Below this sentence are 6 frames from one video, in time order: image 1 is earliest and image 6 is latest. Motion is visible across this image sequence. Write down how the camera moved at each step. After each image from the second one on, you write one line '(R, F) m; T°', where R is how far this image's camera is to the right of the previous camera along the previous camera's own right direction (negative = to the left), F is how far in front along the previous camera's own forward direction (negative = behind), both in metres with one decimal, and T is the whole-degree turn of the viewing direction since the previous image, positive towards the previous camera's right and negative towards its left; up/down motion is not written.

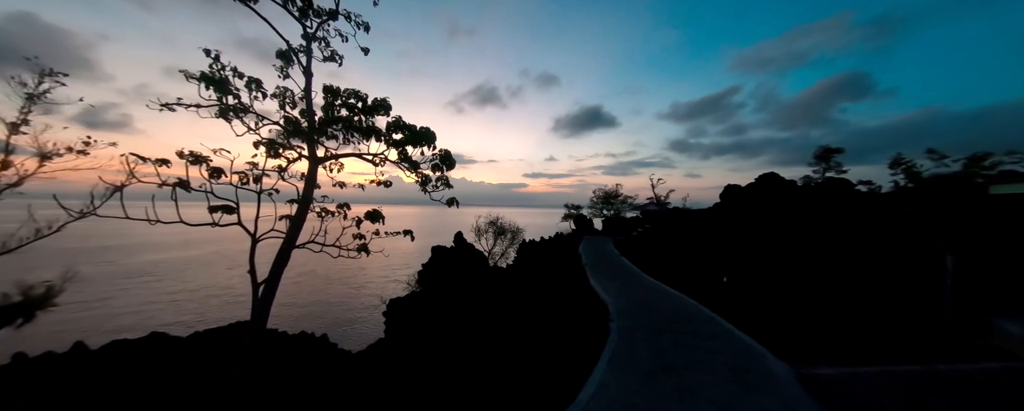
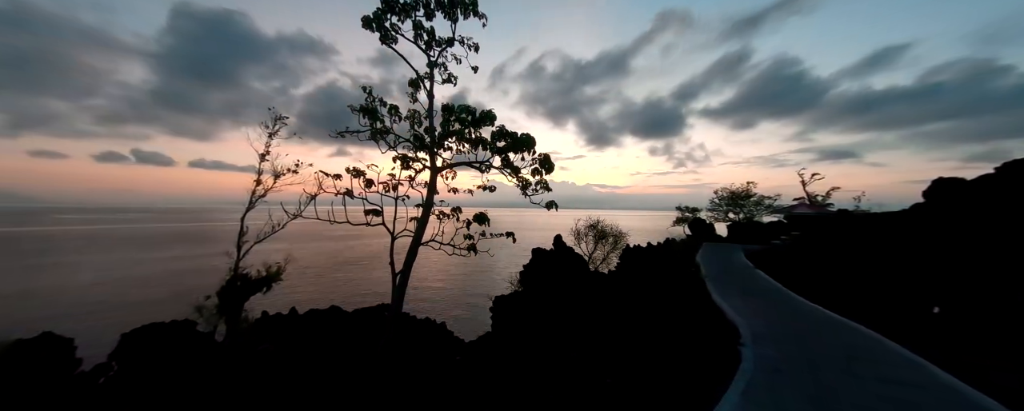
(-0.2, -0.1) m; -19°
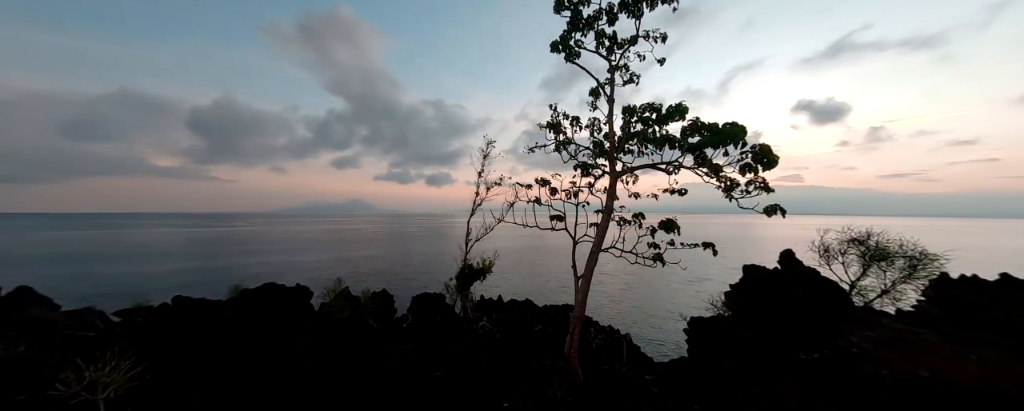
(-0.4, -0.1) m; -33°
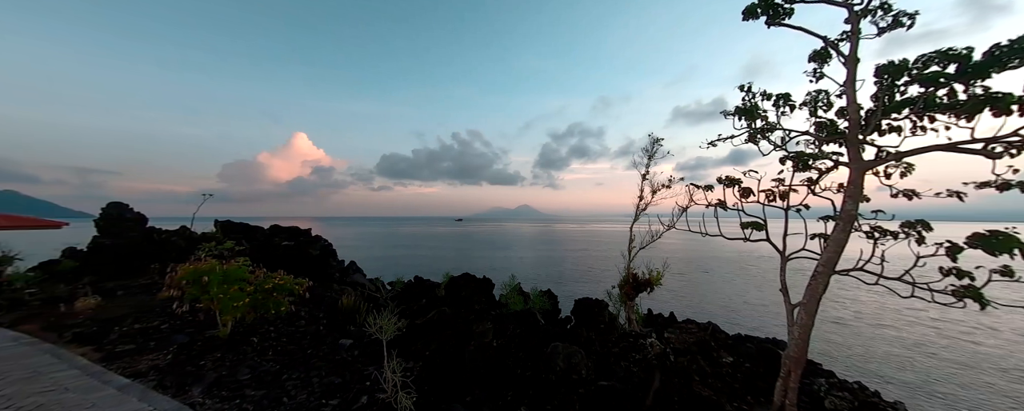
(+0.1, -0.3) m; -30°
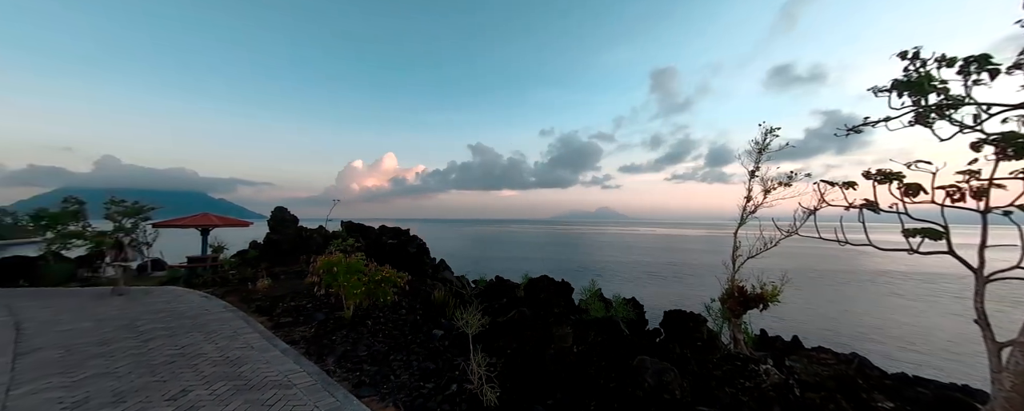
(+0.6, -0.5) m; -15°
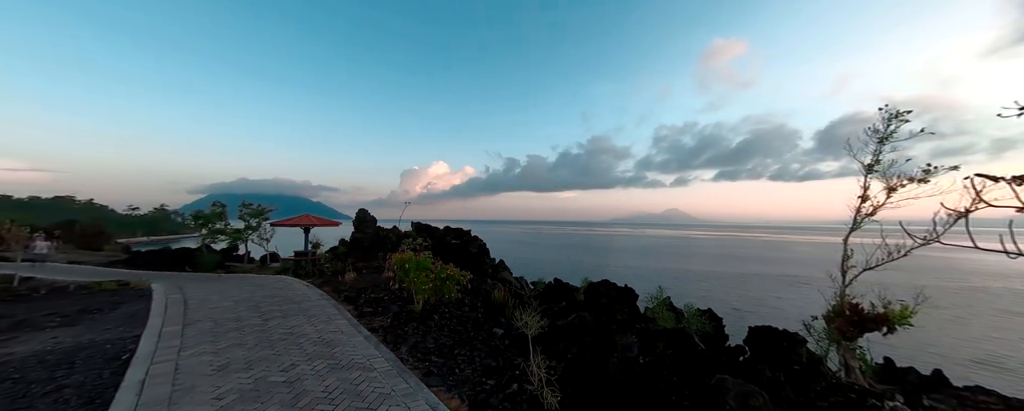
(+0.3, +0.1) m; -11°
